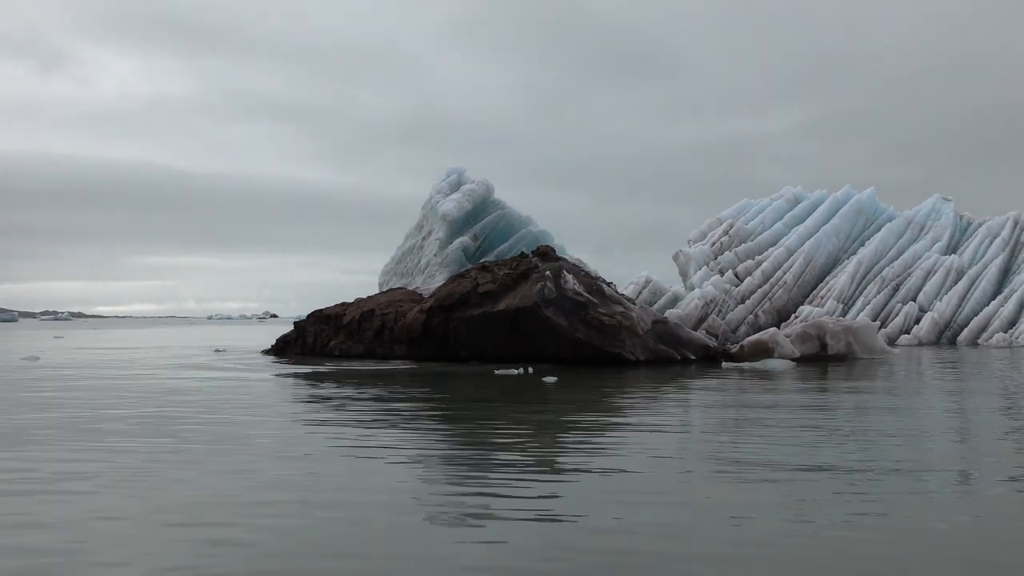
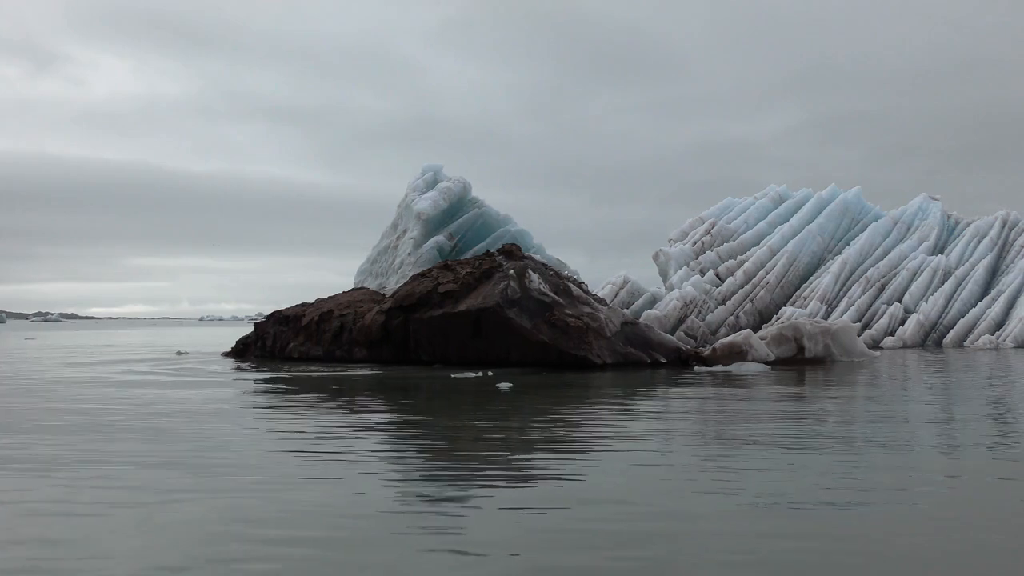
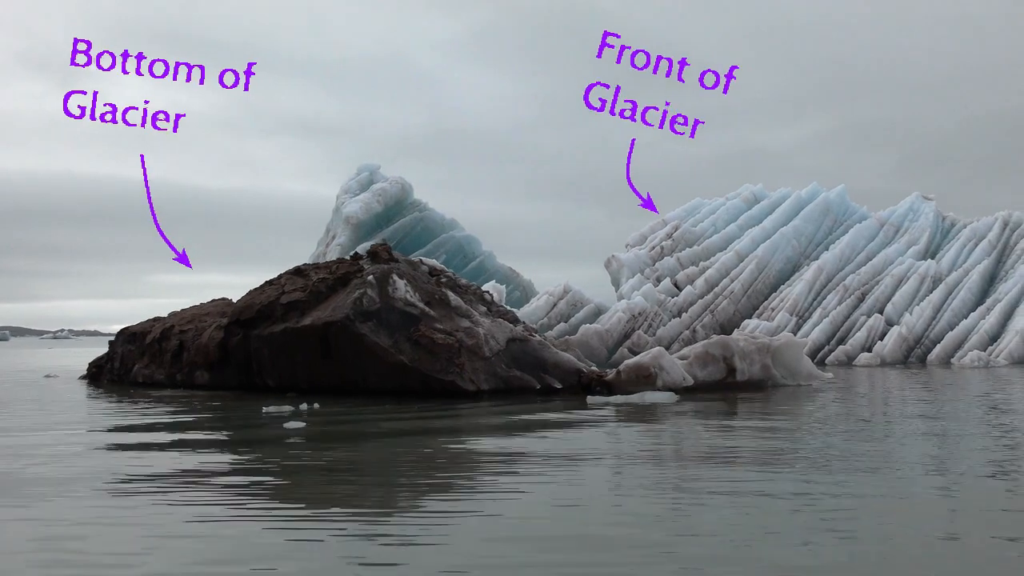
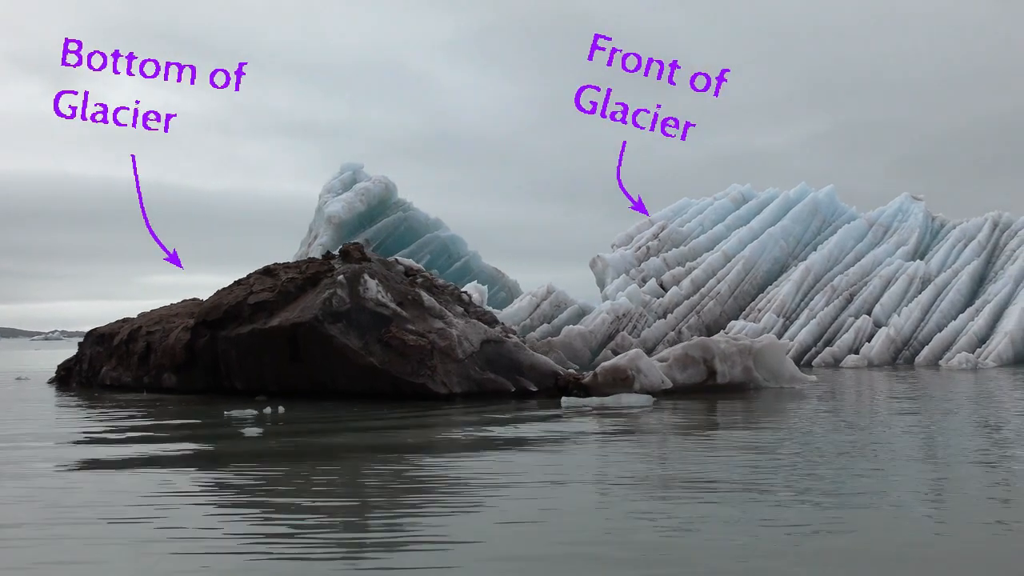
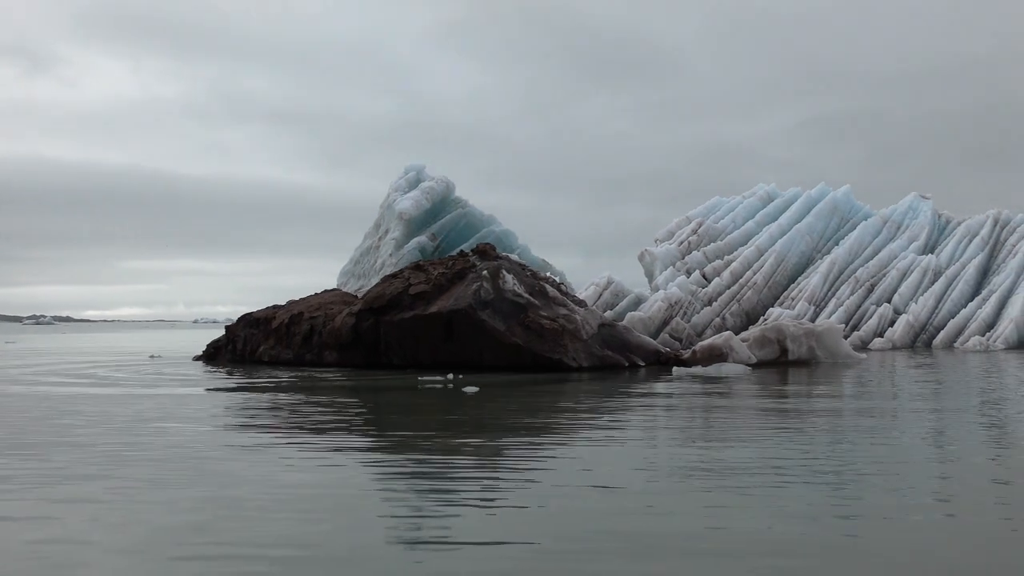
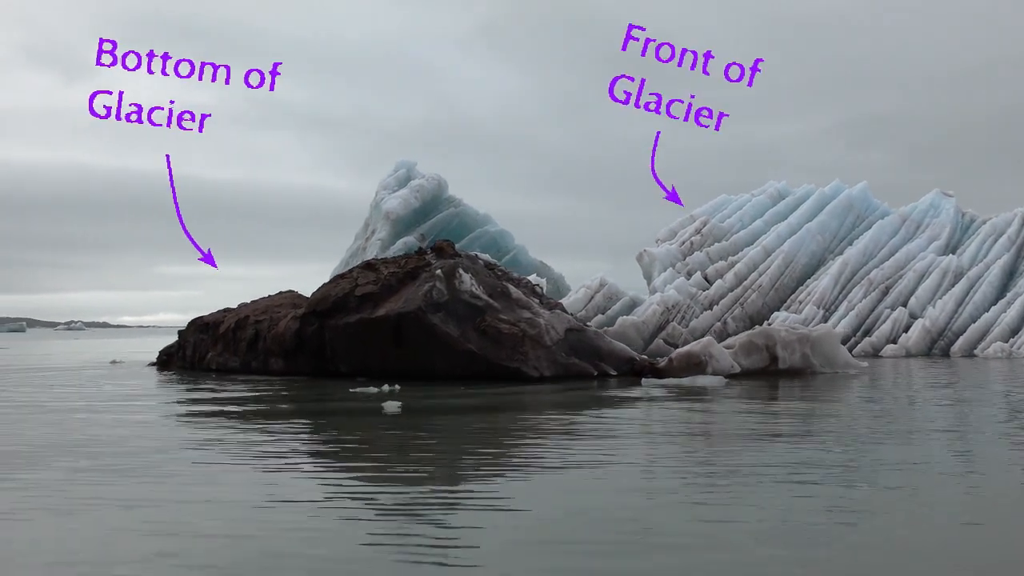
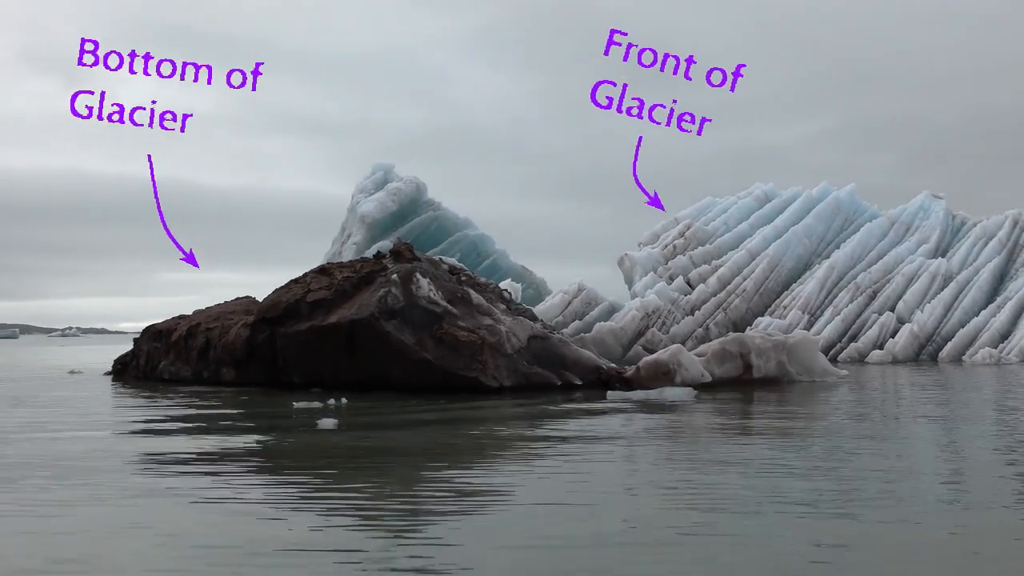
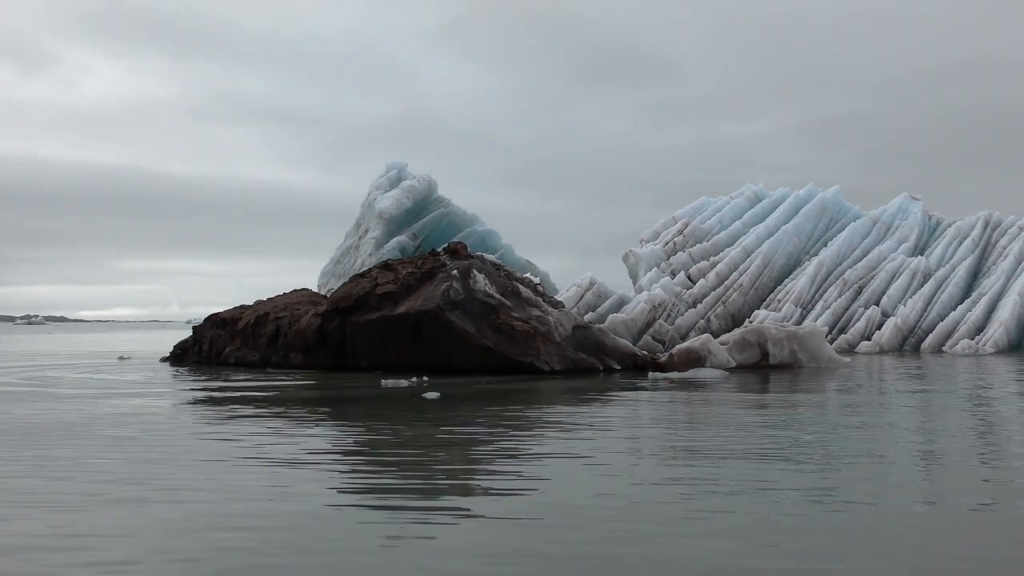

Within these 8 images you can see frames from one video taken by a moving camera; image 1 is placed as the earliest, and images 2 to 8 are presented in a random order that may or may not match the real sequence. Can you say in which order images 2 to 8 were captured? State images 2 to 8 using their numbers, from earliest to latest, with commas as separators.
2, 5, 8, 6, 7, 3, 4
